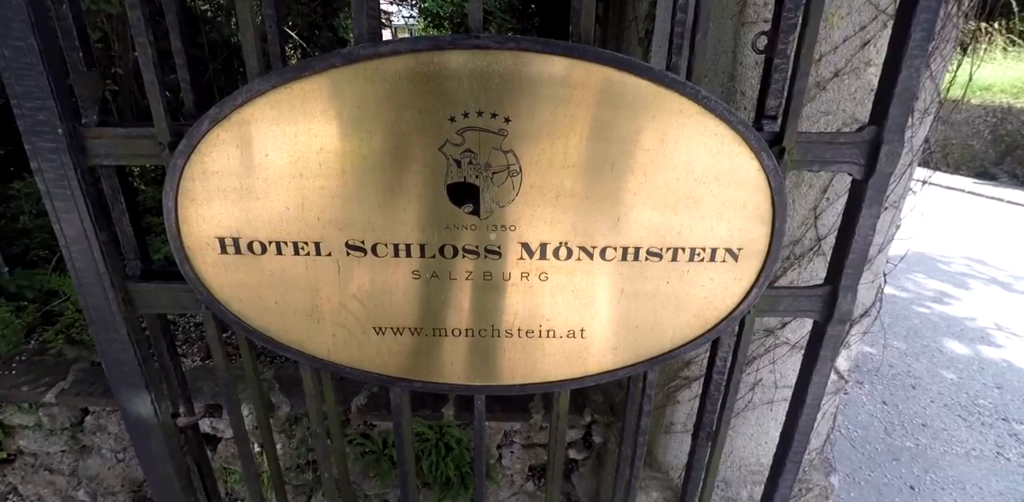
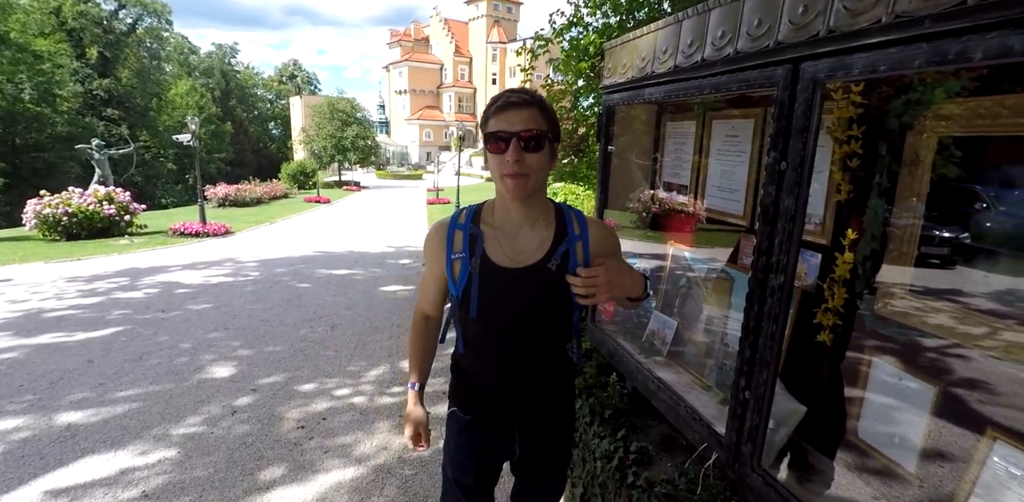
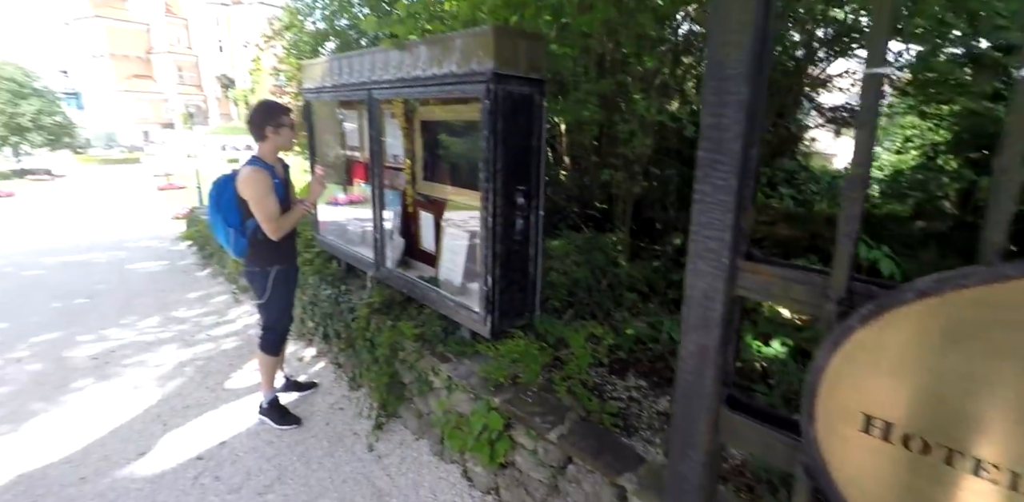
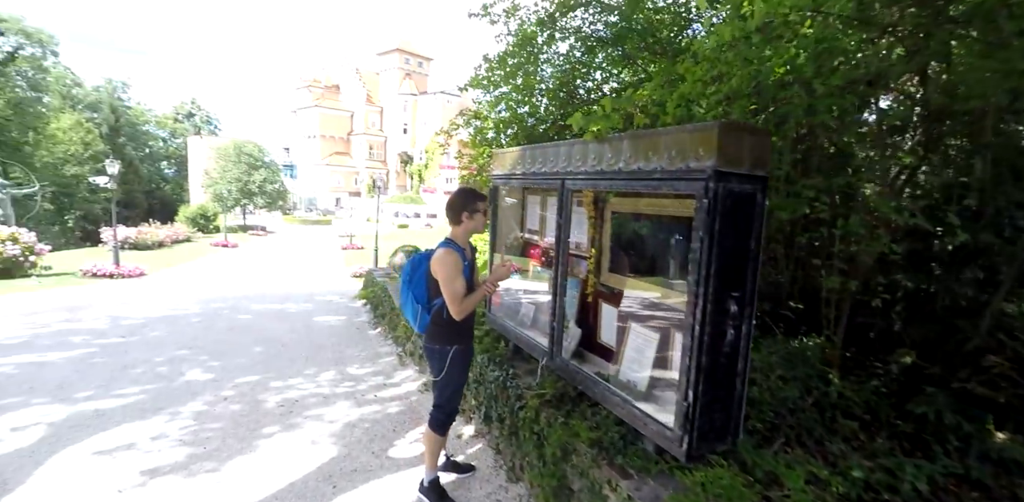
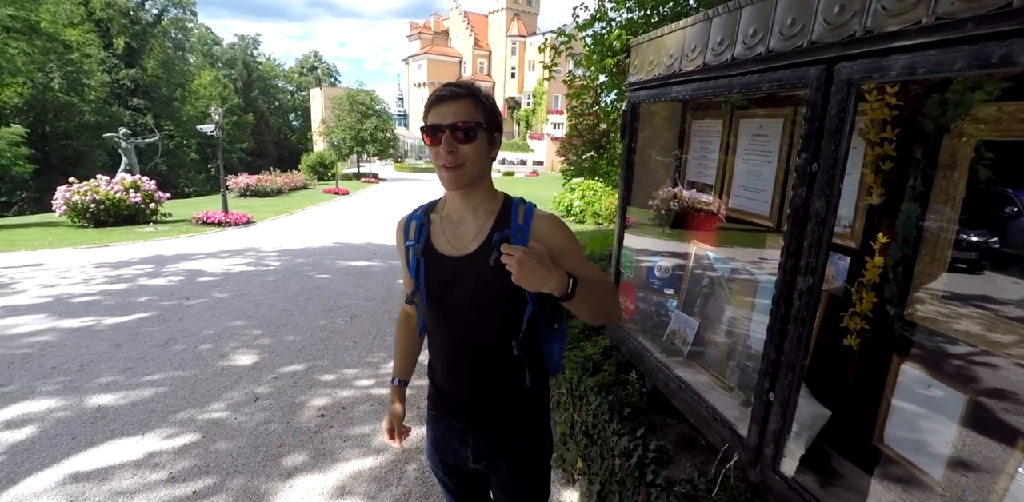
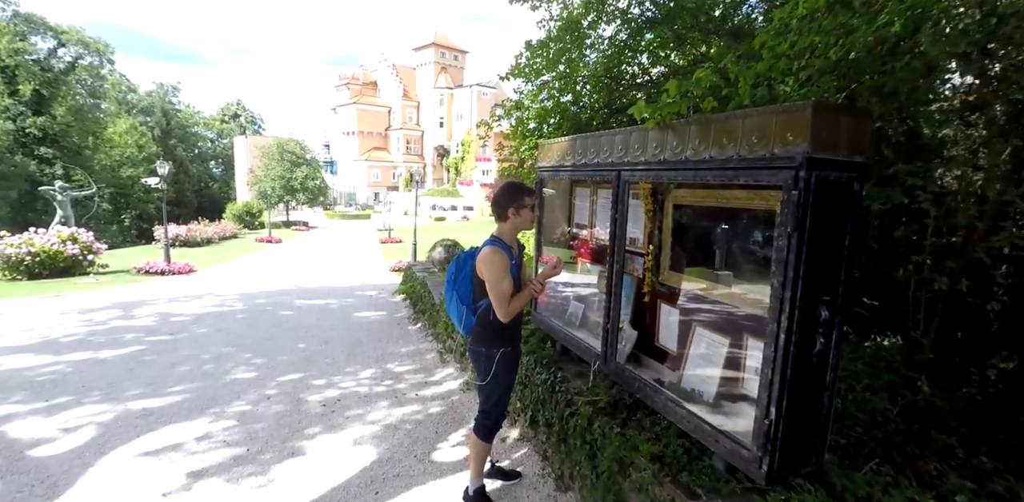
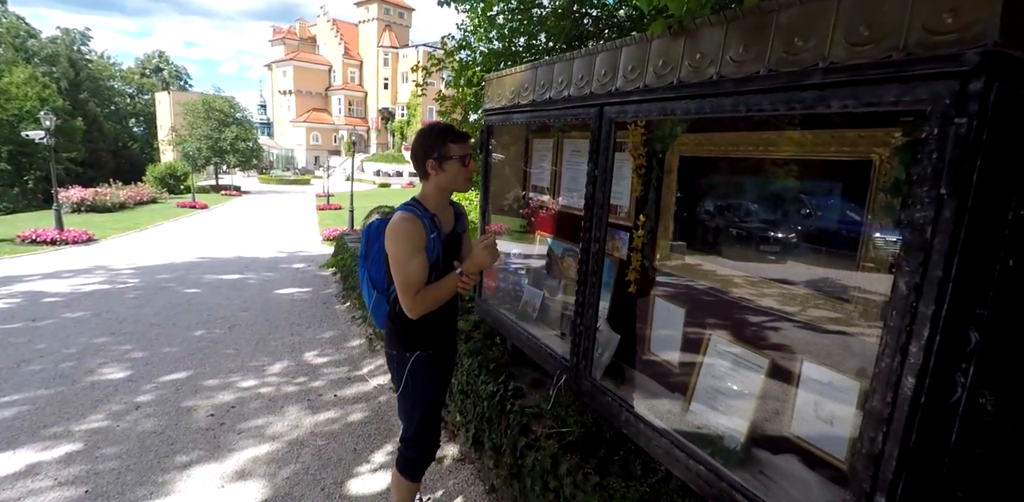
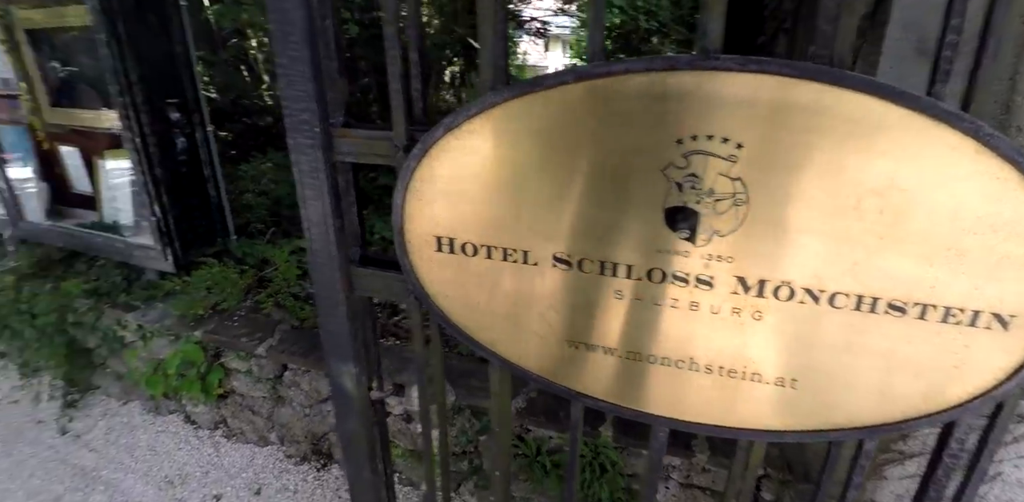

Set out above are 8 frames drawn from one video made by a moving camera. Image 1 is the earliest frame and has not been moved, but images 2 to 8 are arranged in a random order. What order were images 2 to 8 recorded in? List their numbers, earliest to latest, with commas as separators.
8, 3, 4, 6, 7, 2, 5
